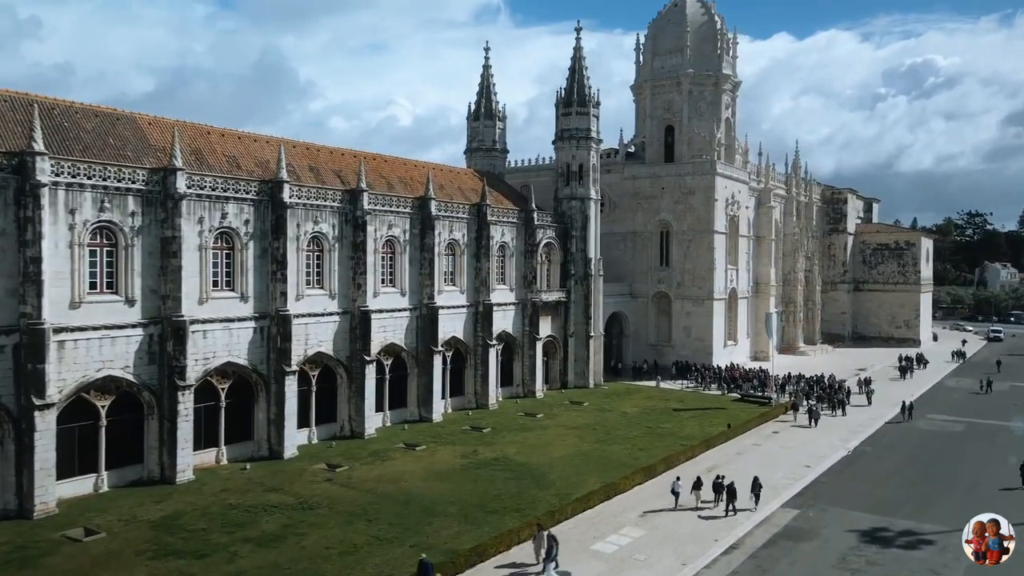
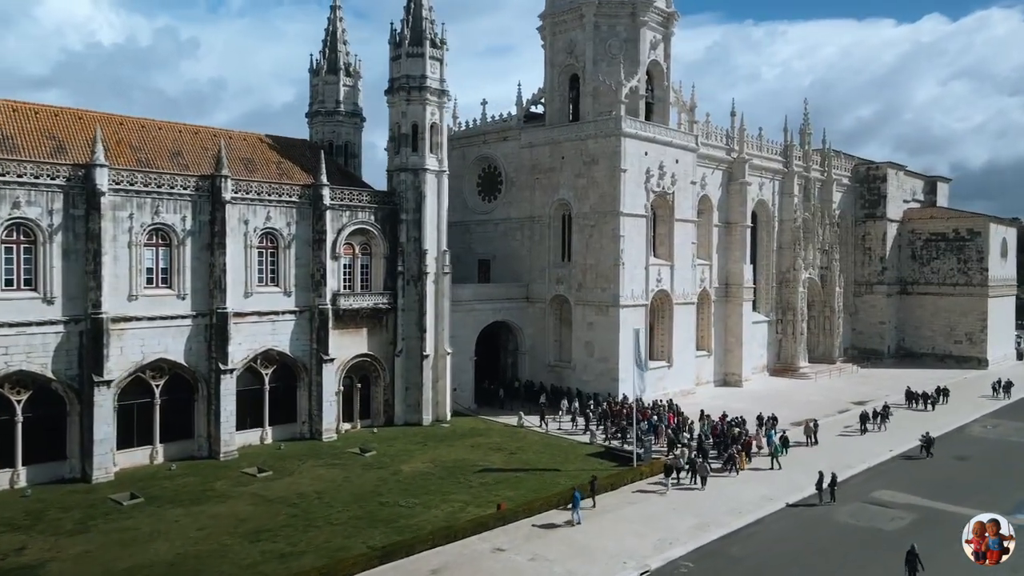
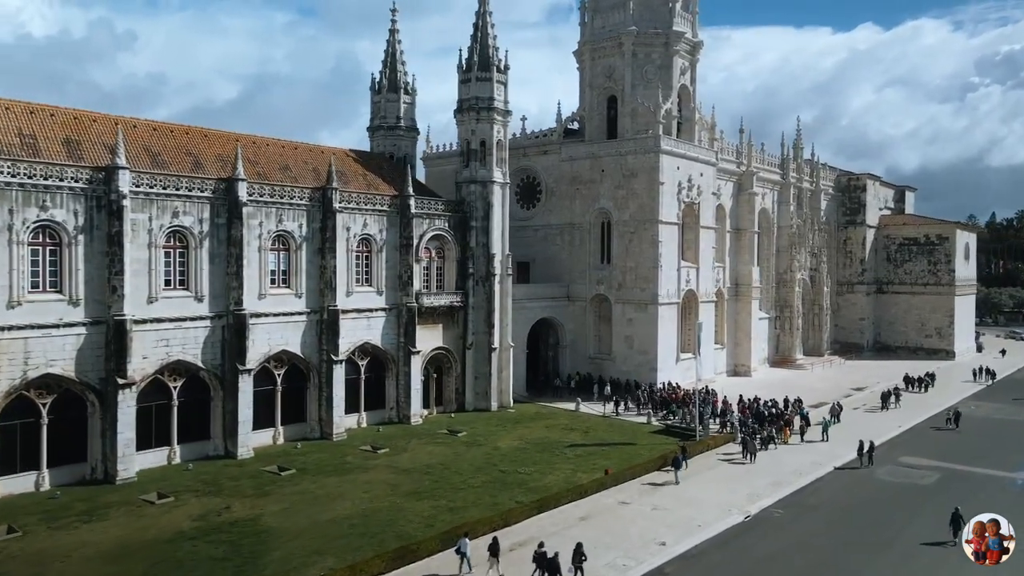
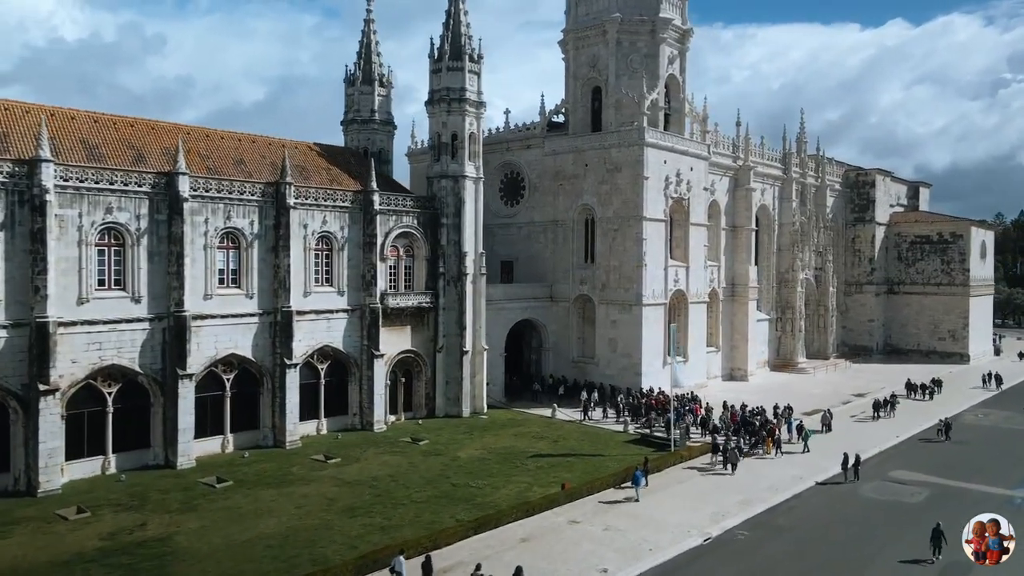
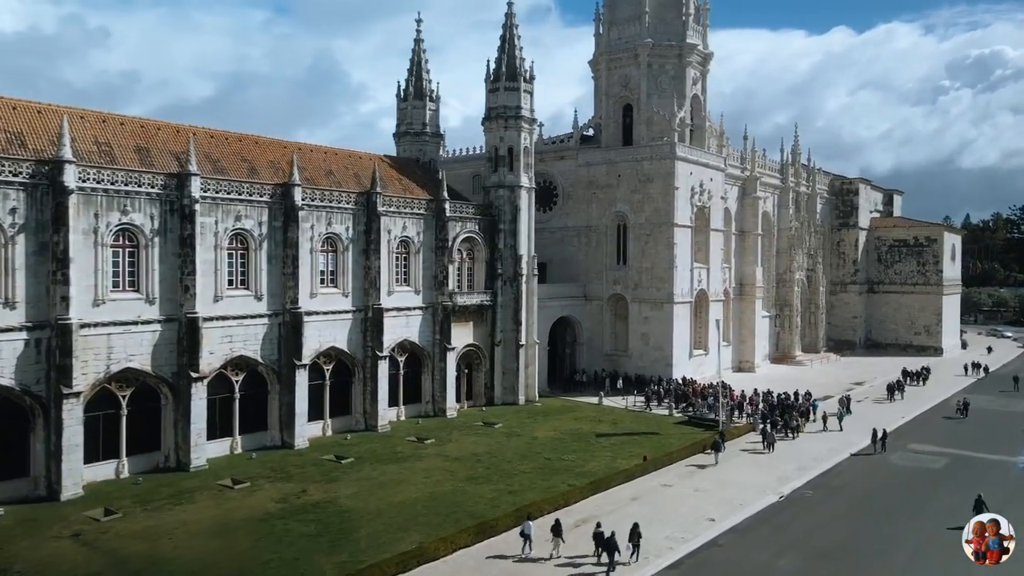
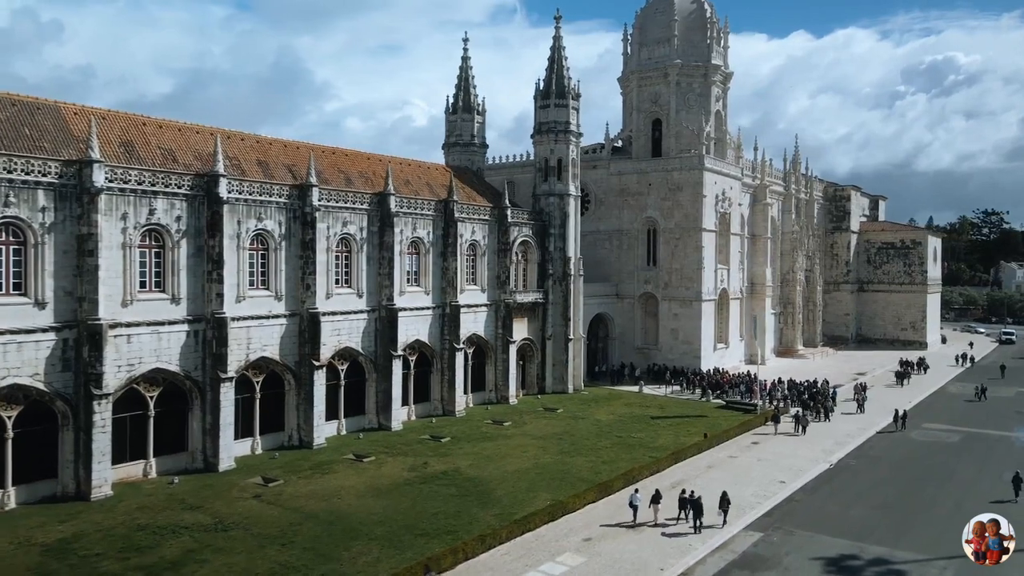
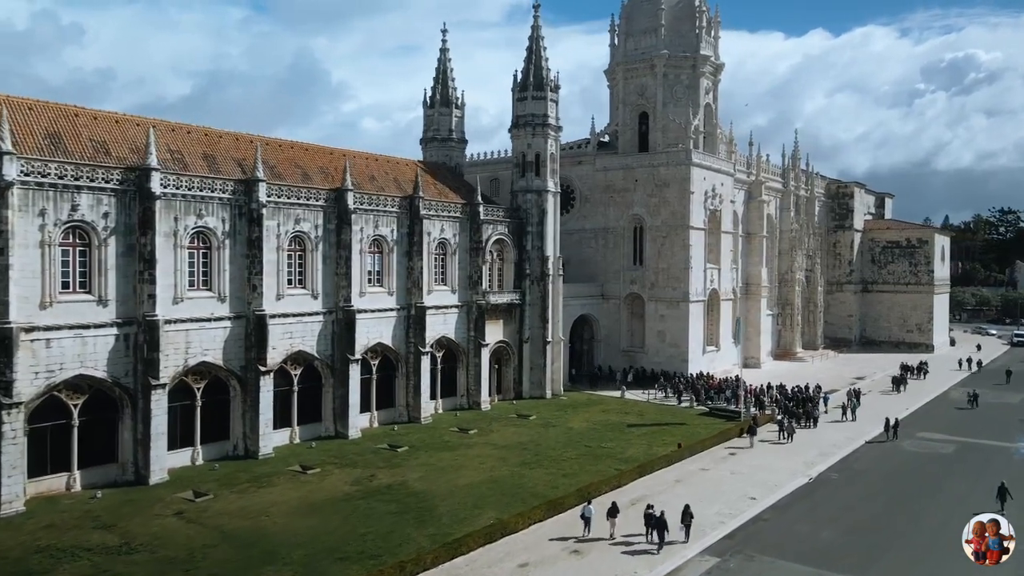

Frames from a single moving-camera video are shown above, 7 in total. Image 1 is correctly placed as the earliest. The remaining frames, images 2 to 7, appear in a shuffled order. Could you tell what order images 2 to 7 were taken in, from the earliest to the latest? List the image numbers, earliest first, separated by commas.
6, 7, 5, 3, 4, 2
